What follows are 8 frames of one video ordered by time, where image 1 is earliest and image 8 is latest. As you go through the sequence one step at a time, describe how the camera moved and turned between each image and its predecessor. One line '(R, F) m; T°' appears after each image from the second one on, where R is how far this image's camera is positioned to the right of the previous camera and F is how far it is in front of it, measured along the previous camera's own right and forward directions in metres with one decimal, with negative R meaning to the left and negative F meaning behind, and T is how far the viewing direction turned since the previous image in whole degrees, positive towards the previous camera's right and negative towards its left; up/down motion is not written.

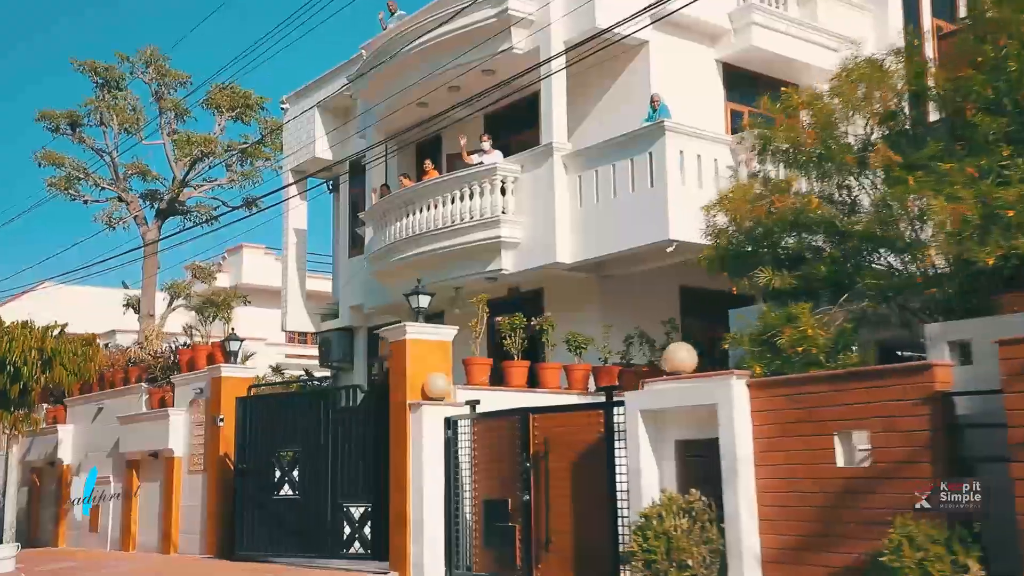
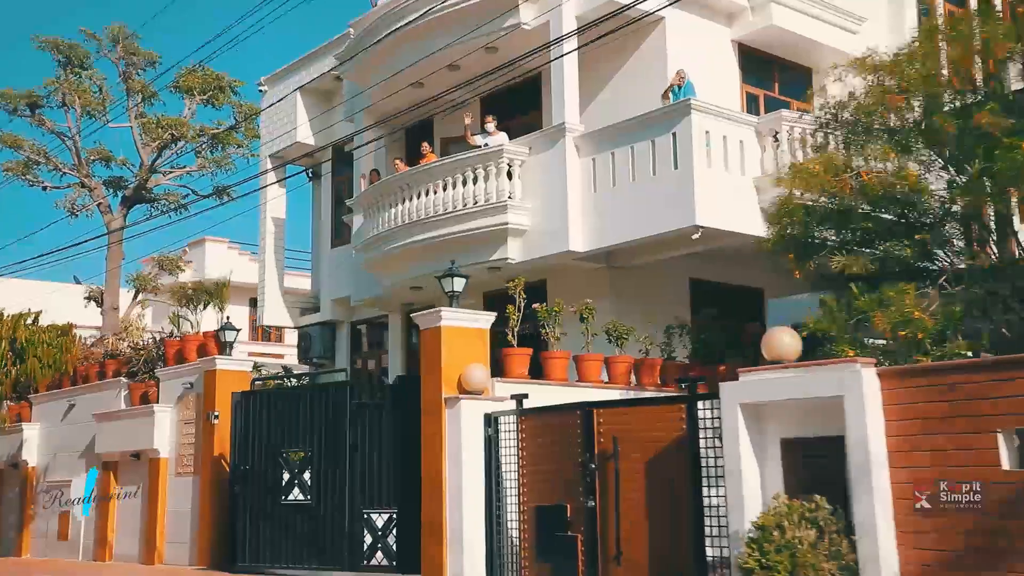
(-0.8, +1.1) m; +3°
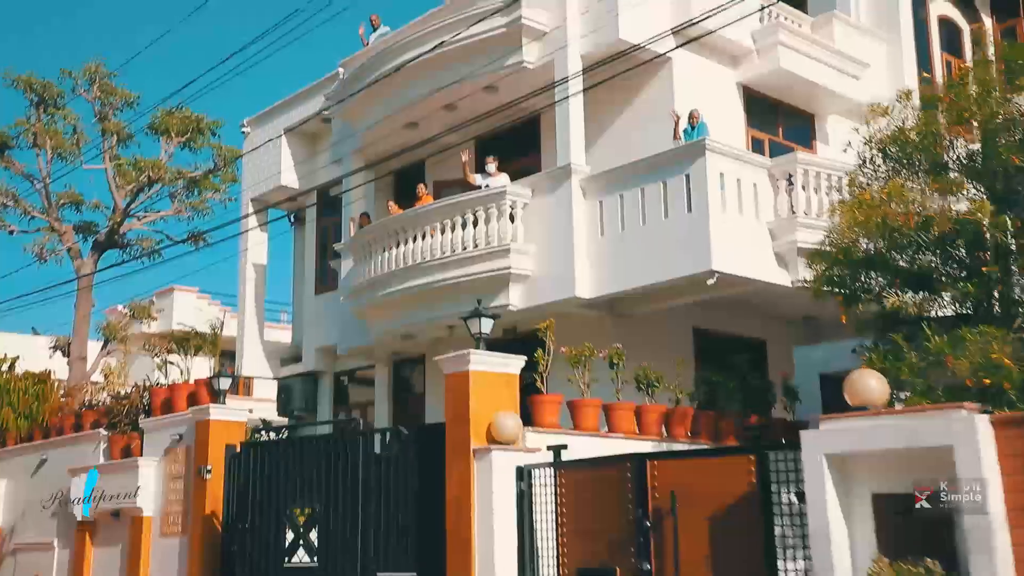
(-0.6, +0.7) m; +2°
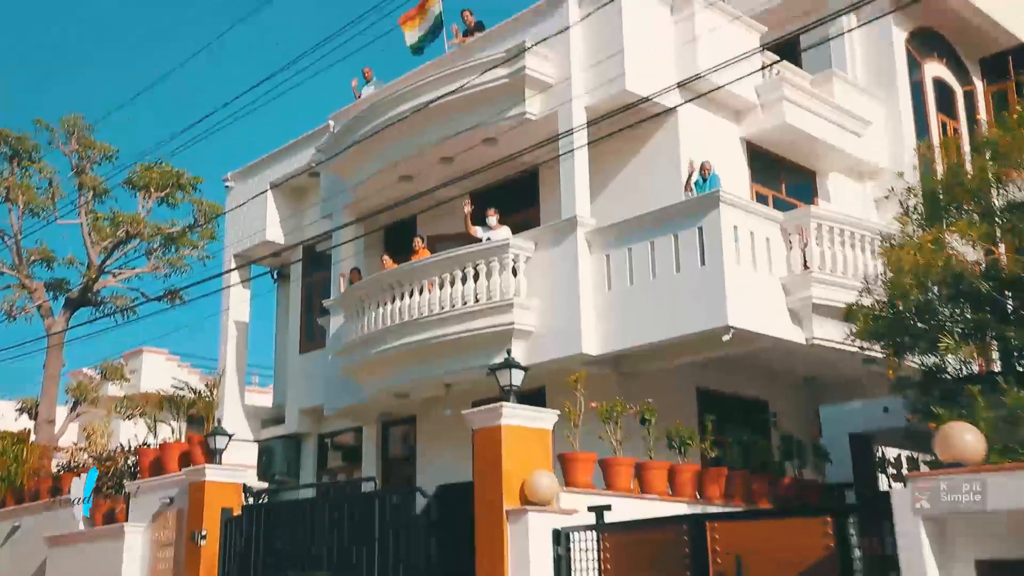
(-0.5, +0.6) m; +2°
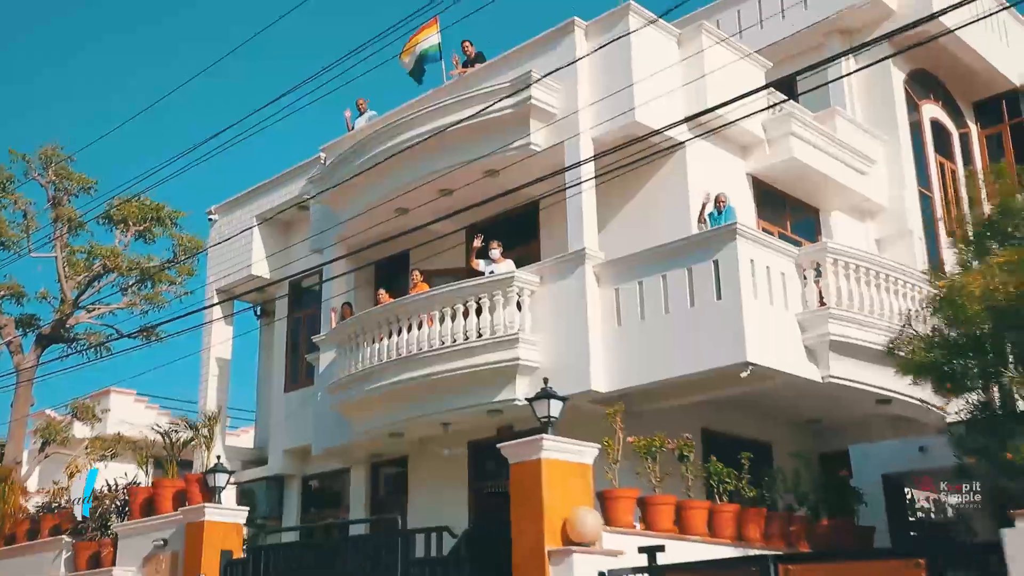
(-0.5, +0.5) m; +2°
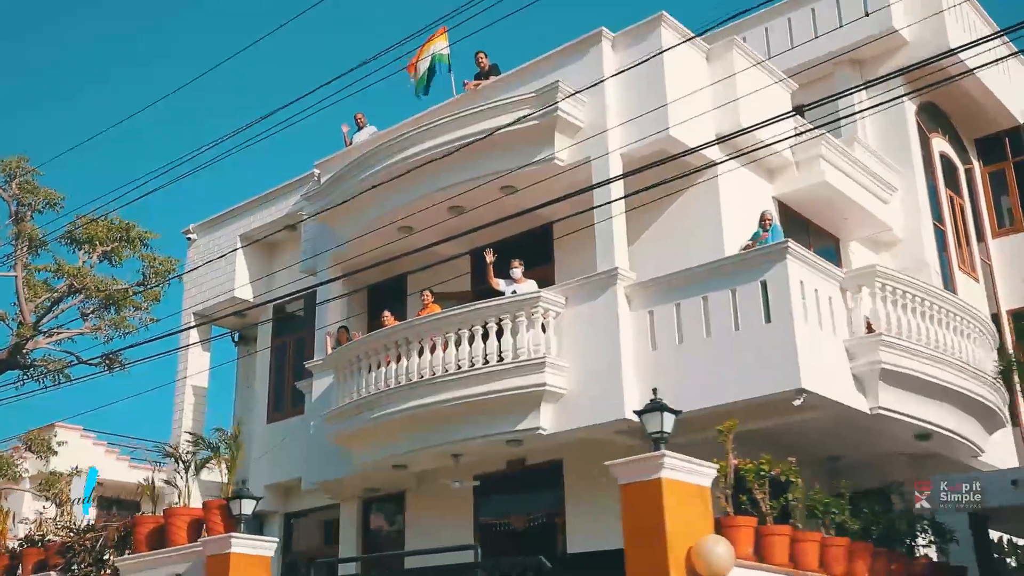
(-1.1, +1.0) m; +3°
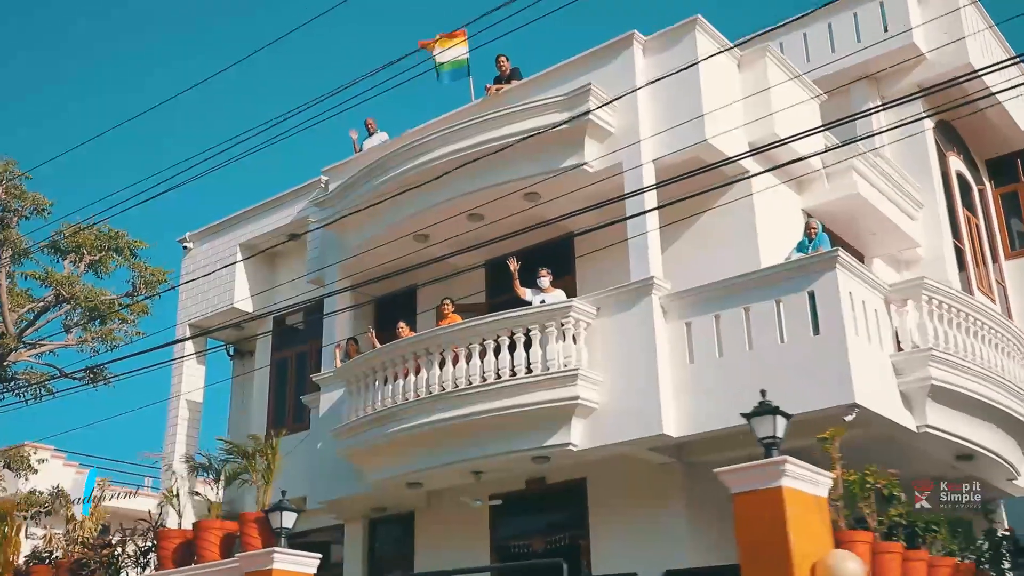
(-0.8, +0.6) m; +2°
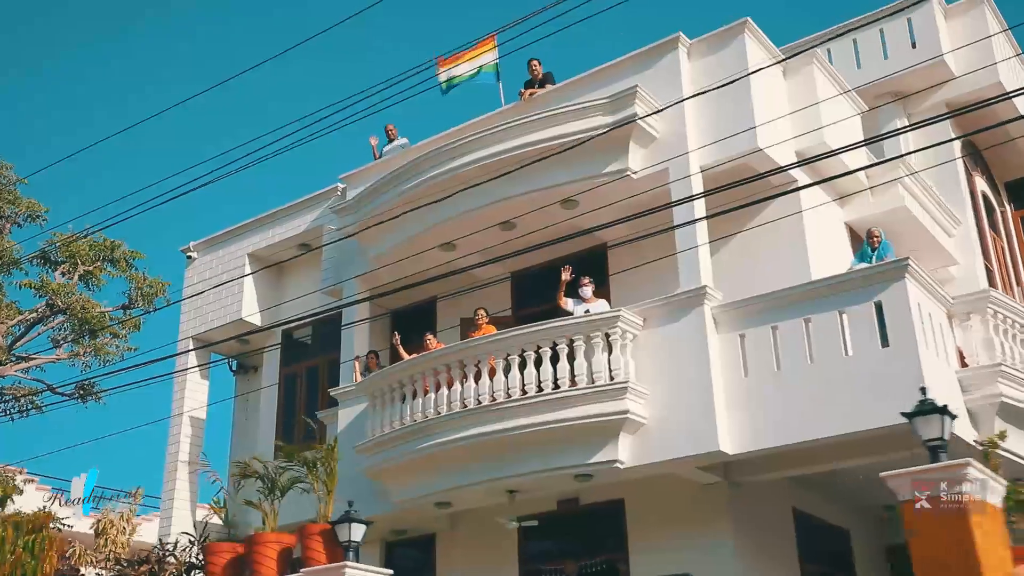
(-0.9, +0.7) m; +2°
